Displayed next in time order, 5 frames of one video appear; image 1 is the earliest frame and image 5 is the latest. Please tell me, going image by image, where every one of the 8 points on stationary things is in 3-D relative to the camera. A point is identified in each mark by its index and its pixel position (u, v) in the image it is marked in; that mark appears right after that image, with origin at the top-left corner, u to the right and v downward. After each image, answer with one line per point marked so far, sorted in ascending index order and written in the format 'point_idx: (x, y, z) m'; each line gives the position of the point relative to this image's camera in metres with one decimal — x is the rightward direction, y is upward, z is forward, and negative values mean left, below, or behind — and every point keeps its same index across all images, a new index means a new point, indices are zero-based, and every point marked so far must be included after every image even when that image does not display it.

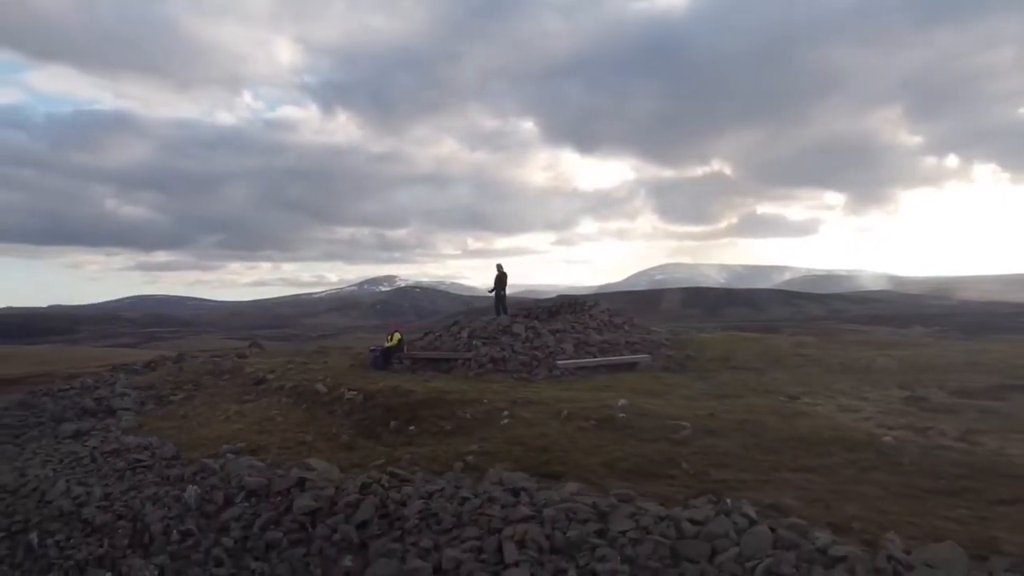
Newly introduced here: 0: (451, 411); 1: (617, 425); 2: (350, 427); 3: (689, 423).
0: (-1.4, -2.8, +18.3) m
1: (+2.1, -2.8, +16.1) m
2: (-3.7, -3.2, +18.4) m
3: (+3.4, -2.6, +15.7) m
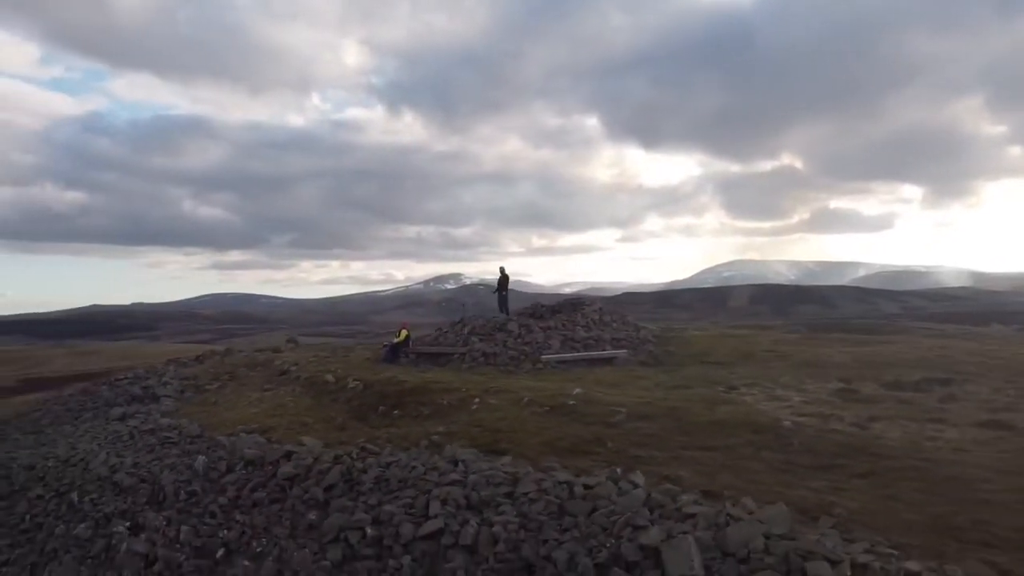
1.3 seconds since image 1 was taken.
0: (-2.1, -2.9, +20.8) m
1: (+1.2, -2.8, +18.4) m
2: (-4.4, -3.3, +21.2) m
3: (+2.5, -2.7, +17.9) m
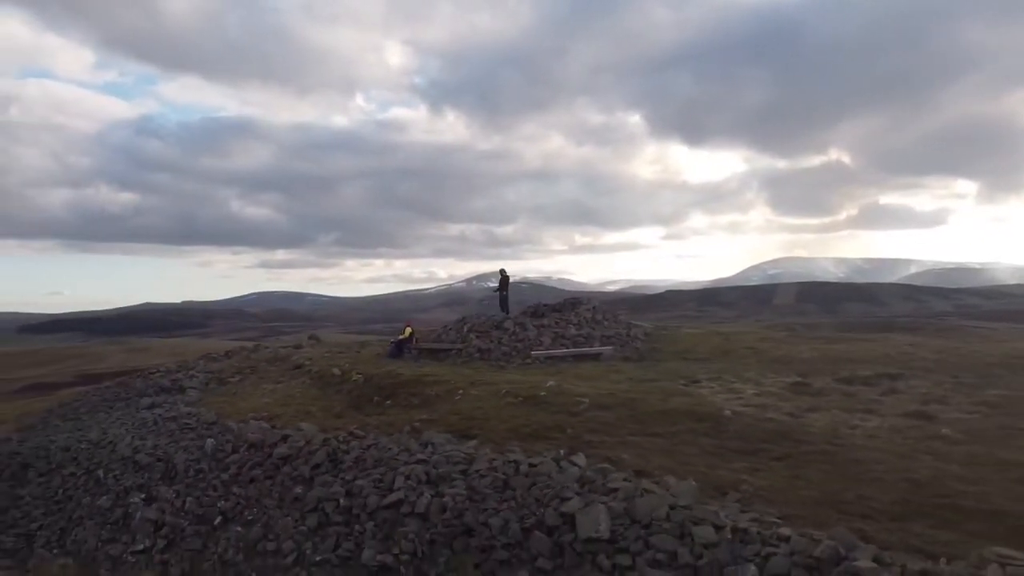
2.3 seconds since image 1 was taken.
0: (-2.6, -2.9, +22.8) m
1: (+0.6, -2.9, +20.2) m
2: (-4.8, -3.3, +23.3) m
3: (+1.9, -2.7, +19.6) m
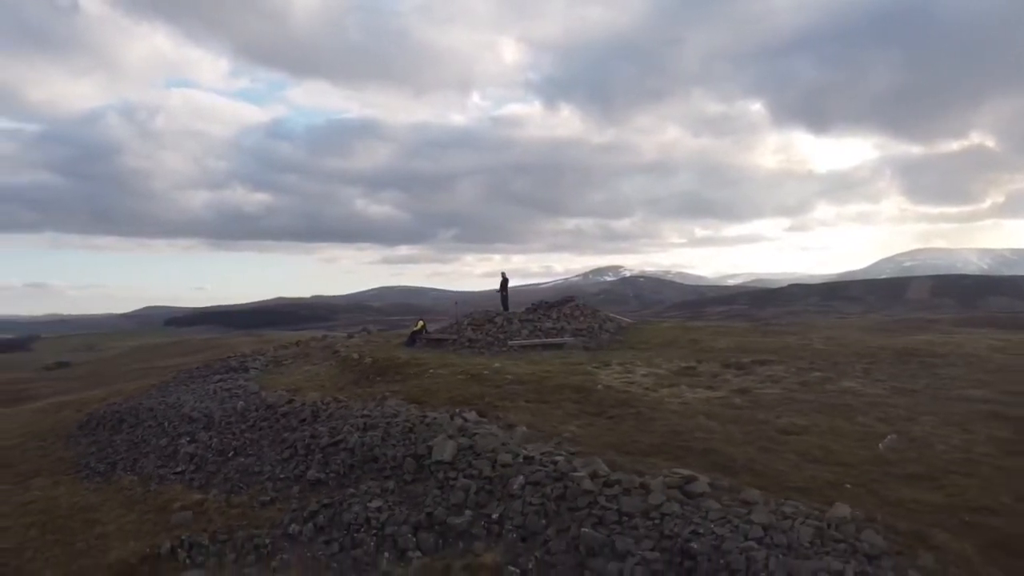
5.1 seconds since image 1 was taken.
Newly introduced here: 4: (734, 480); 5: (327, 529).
0: (-3.9, -3.0, +29.4) m
1: (-1.1, -3.0, +26.4) m
2: (-6.1, -3.4, +30.2) m
3: (+0.1, -2.9, +25.6) m
4: (+4.3, -3.7, +15.8) m
5: (-3.9, -5.1, +17.2) m
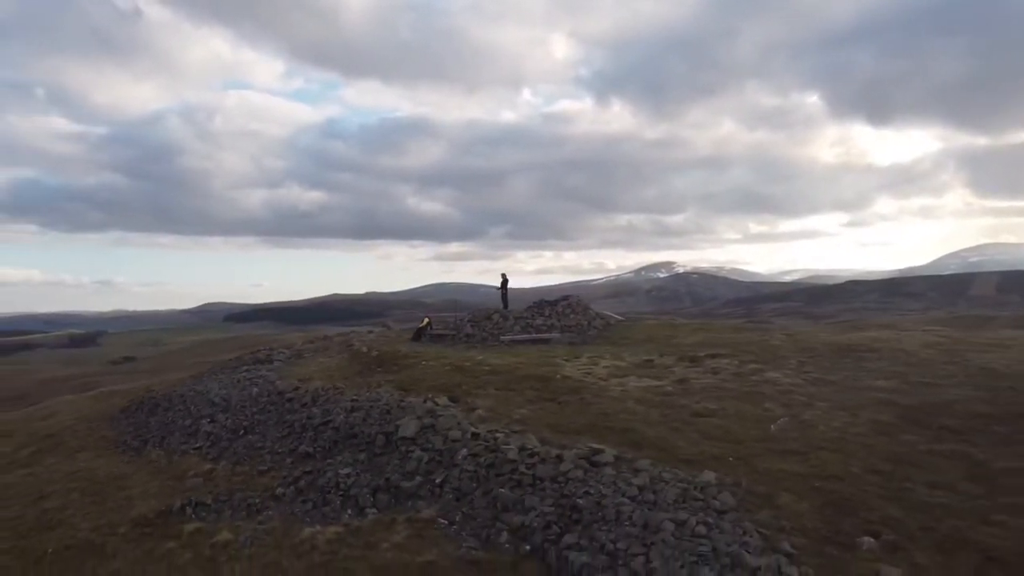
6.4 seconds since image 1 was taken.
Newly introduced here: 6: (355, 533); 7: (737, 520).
0: (-4.4, -3.0, +32.8) m
1: (-1.9, -3.0, +29.6) m
2: (-6.6, -3.4, +33.8) m
3: (-0.7, -2.9, +28.8) m
4: (+2.9, -3.8, +18.7) m
5: (-5.3, -5.2, +20.6) m
6: (-3.5, -5.5, +18.0) m
7: (+4.2, -4.4, +15.1) m
